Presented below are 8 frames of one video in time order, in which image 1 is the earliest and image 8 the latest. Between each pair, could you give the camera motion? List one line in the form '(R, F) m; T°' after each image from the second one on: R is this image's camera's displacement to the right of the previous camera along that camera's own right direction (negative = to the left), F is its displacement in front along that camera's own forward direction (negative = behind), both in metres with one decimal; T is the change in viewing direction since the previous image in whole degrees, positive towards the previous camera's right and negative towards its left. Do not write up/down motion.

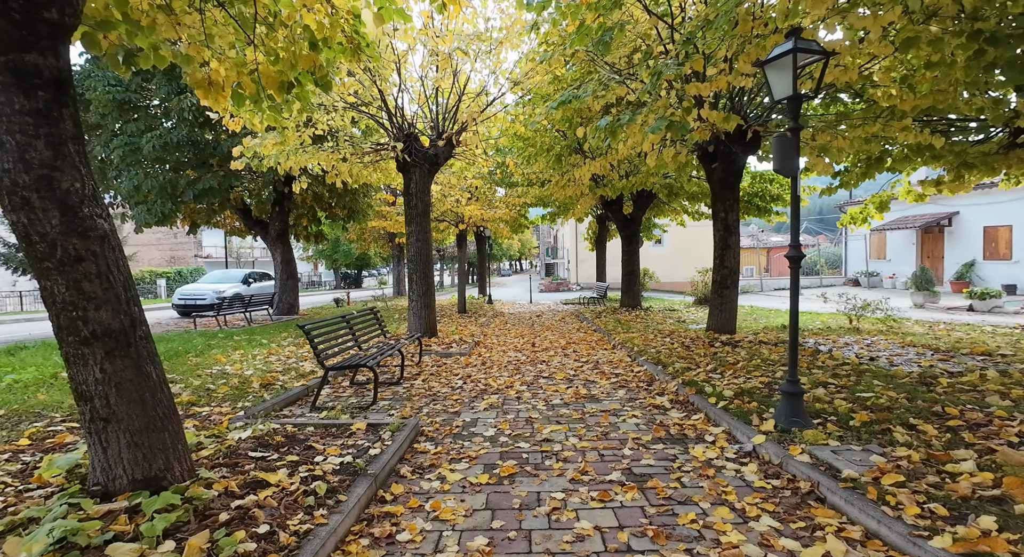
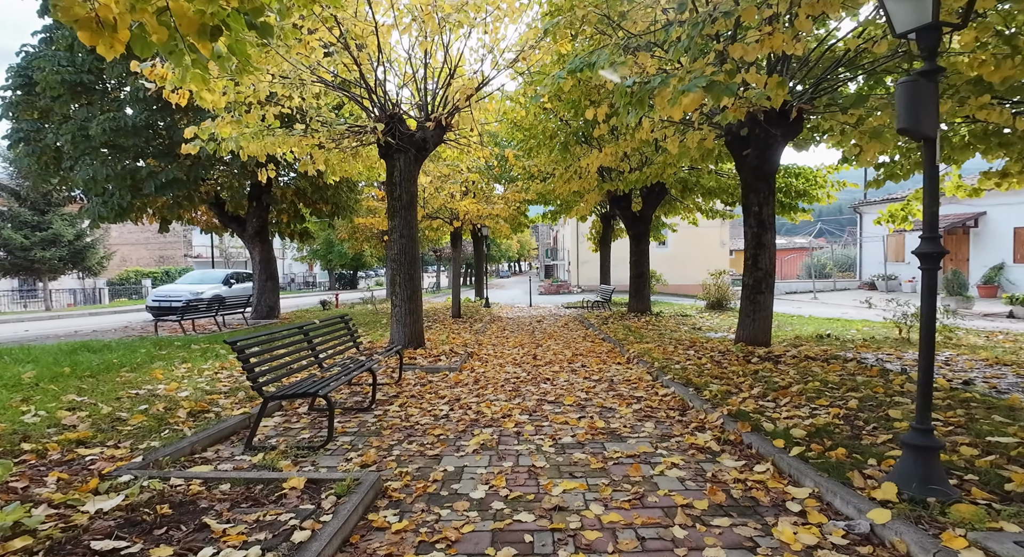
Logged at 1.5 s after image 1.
(0.0, +1.3) m; 0°
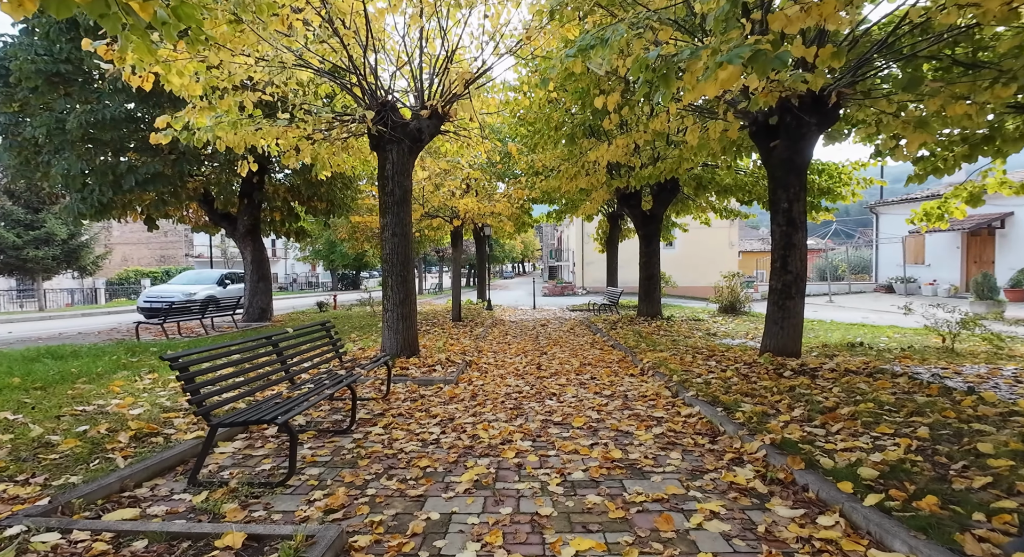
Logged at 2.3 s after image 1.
(0.0, +0.7) m; 0°
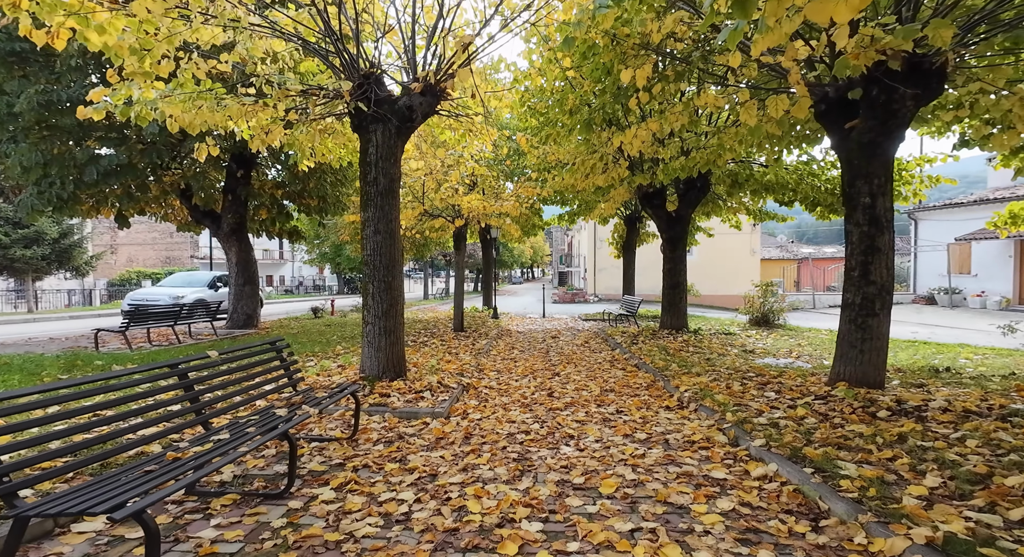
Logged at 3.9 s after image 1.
(0.0, +1.4) m; -1°
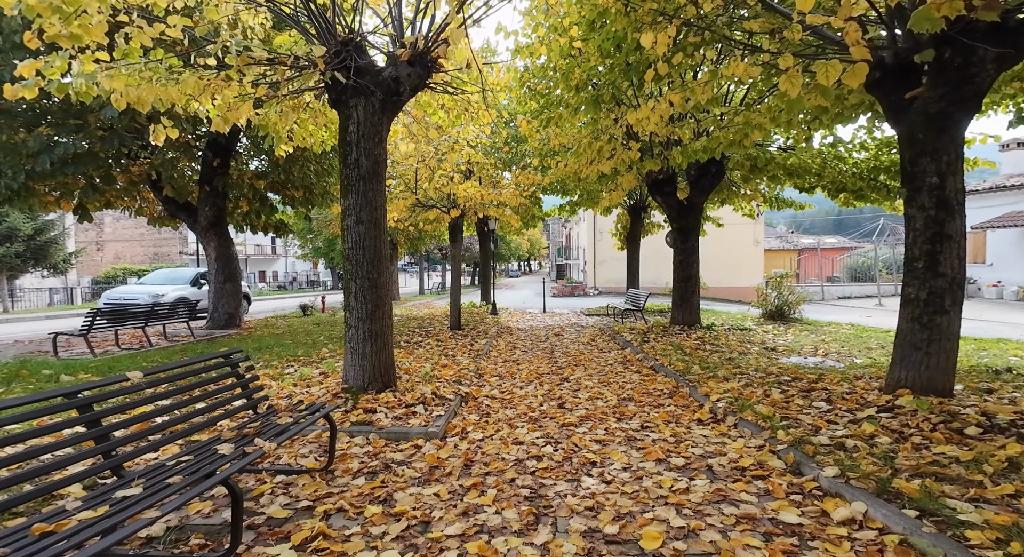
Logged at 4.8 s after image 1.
(-0.1, +0.8) m; 0°
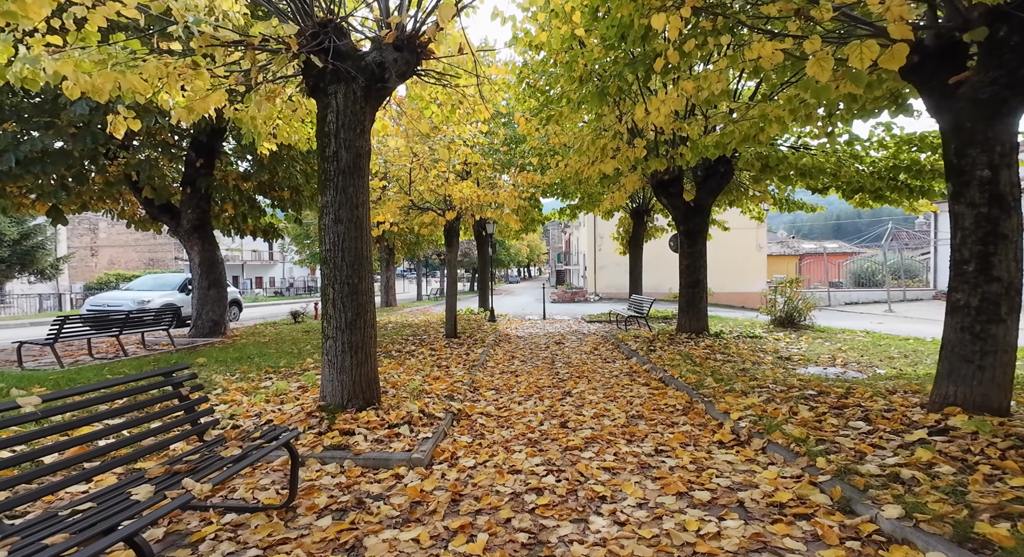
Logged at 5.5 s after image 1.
(0.0, +0.6) m; 0°
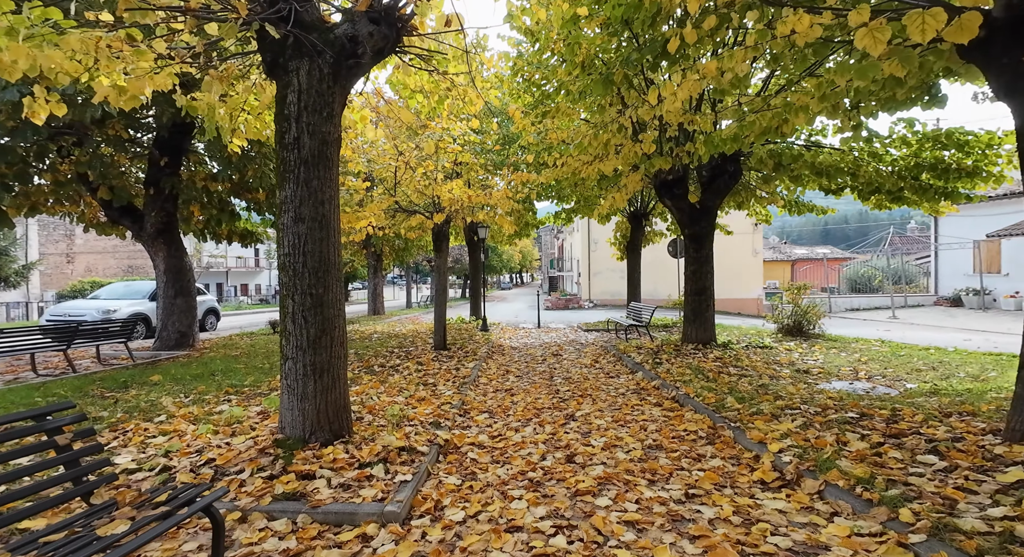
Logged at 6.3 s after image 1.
(0.0, +0.8) m; +1°
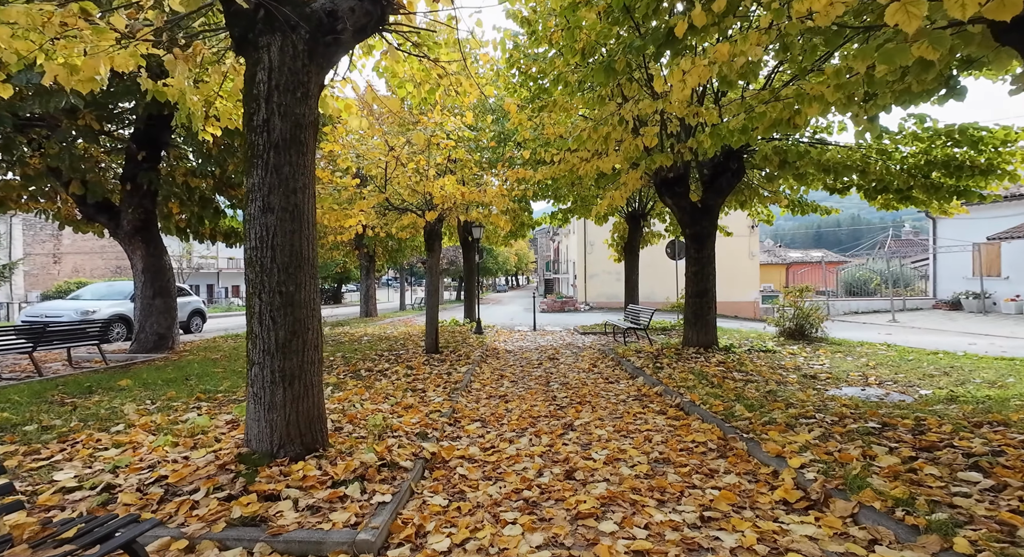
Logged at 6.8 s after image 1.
(0.0, +0.4) m; +1°
